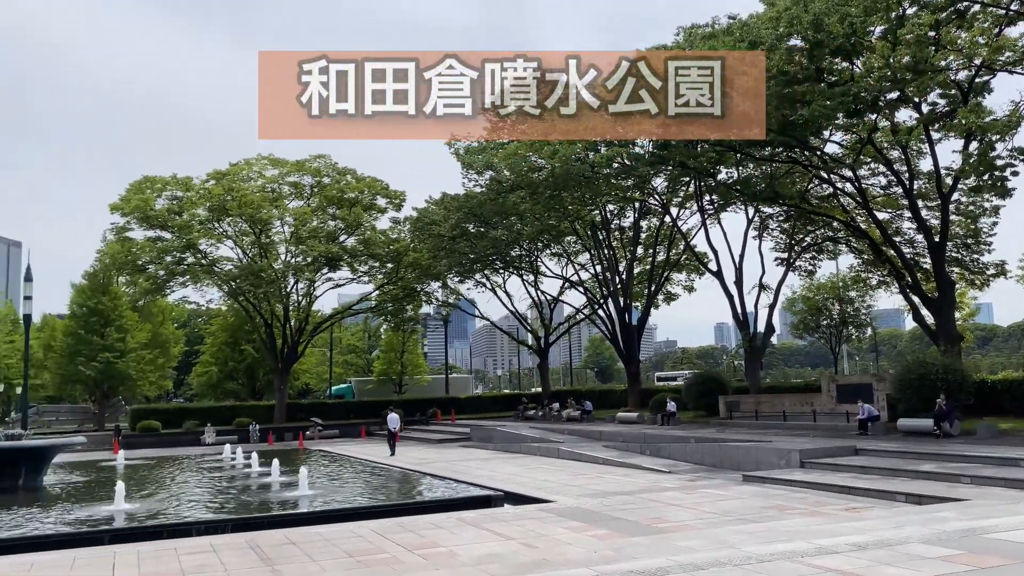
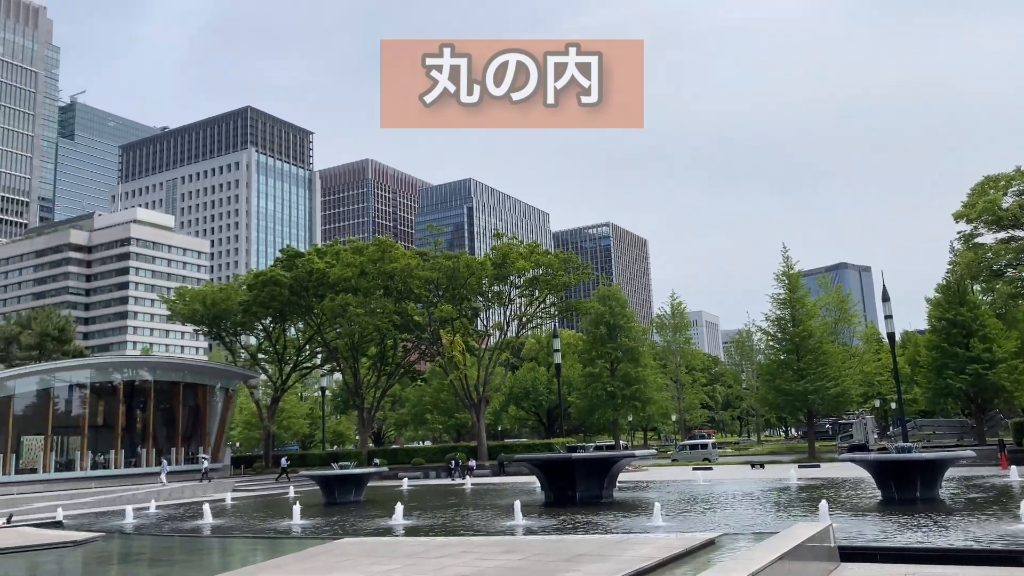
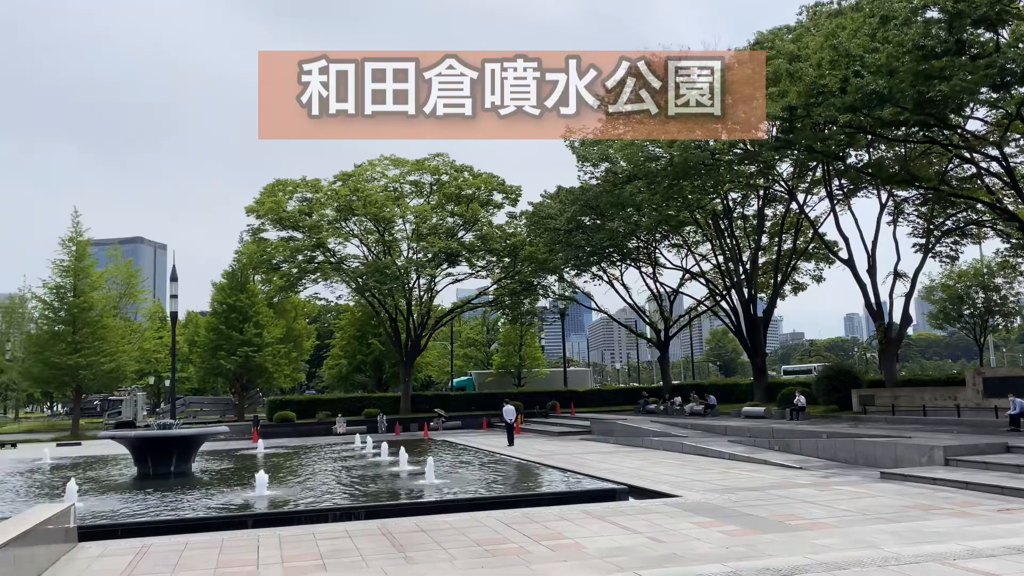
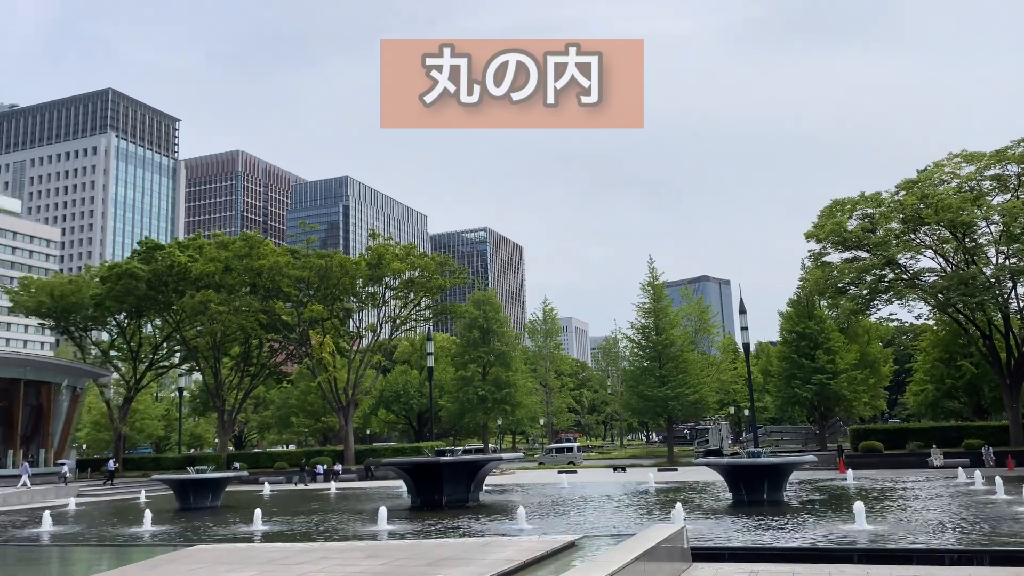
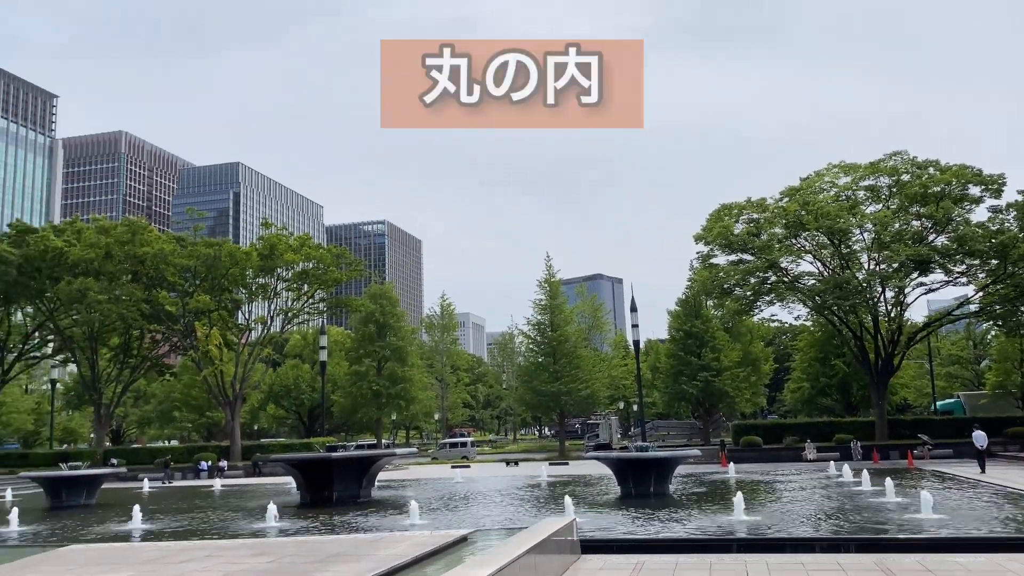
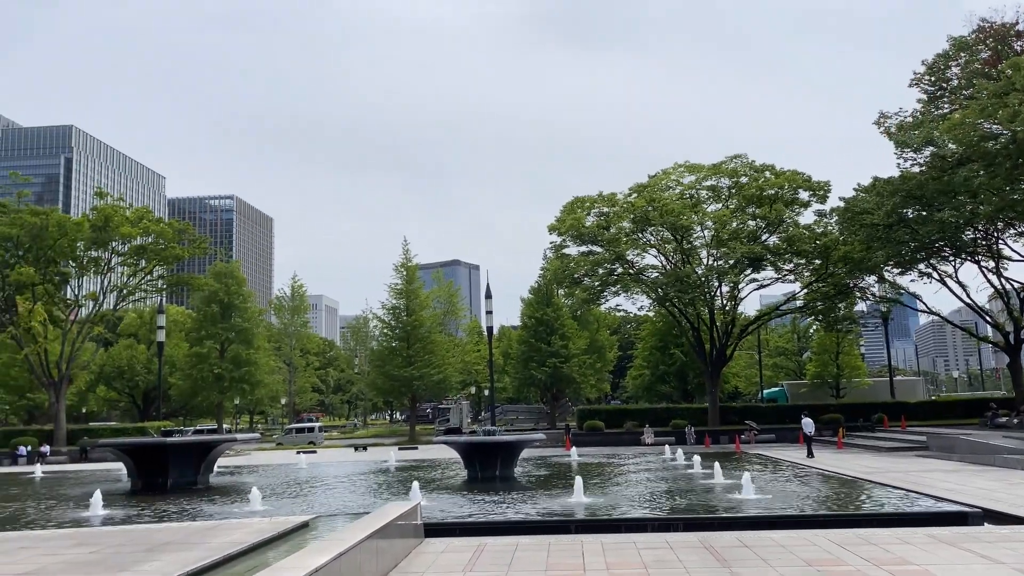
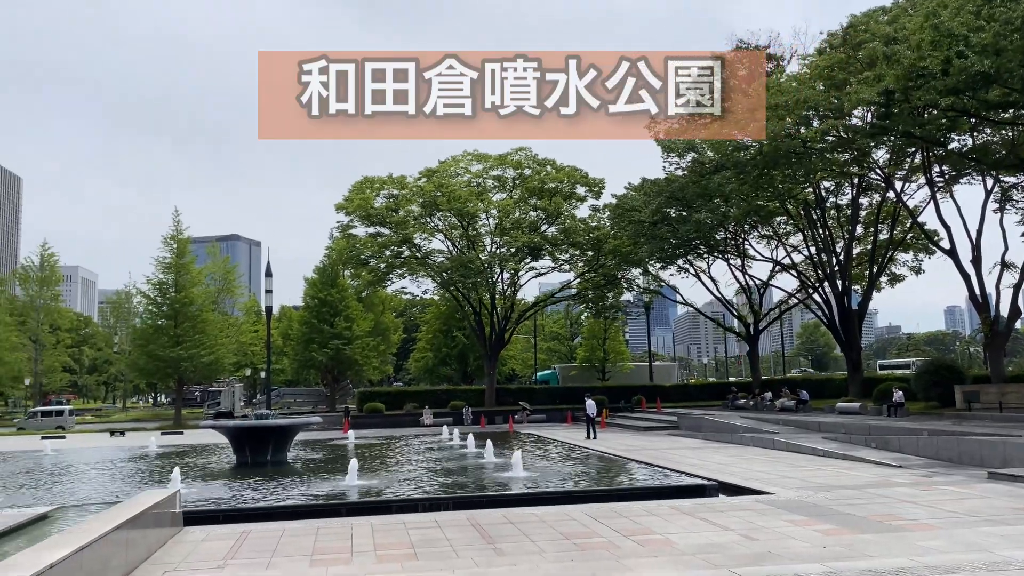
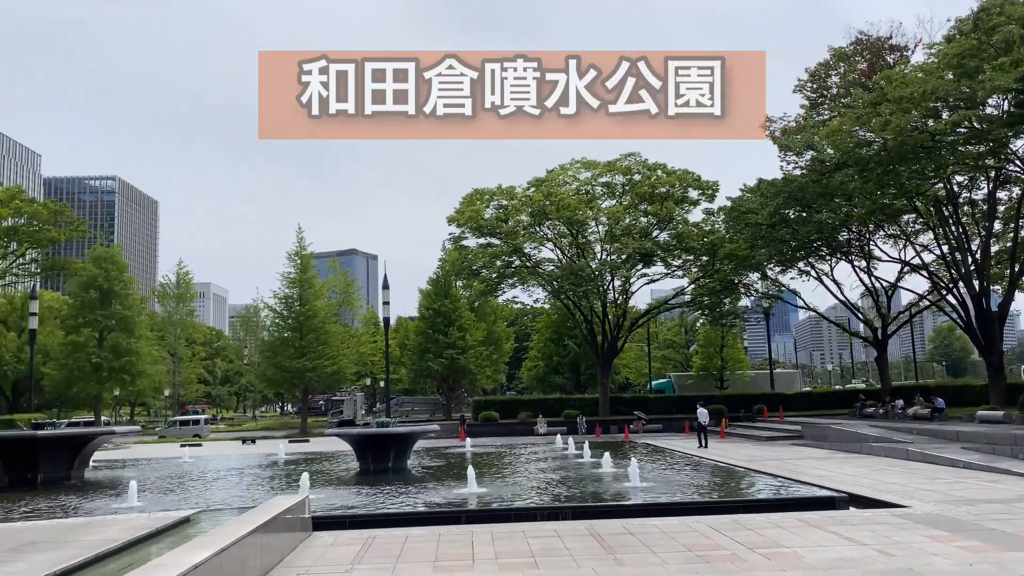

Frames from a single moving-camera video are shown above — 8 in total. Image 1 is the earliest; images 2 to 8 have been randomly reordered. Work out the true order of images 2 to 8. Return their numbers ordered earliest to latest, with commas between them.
3, 7, 8, 6, 5, 4, 2
